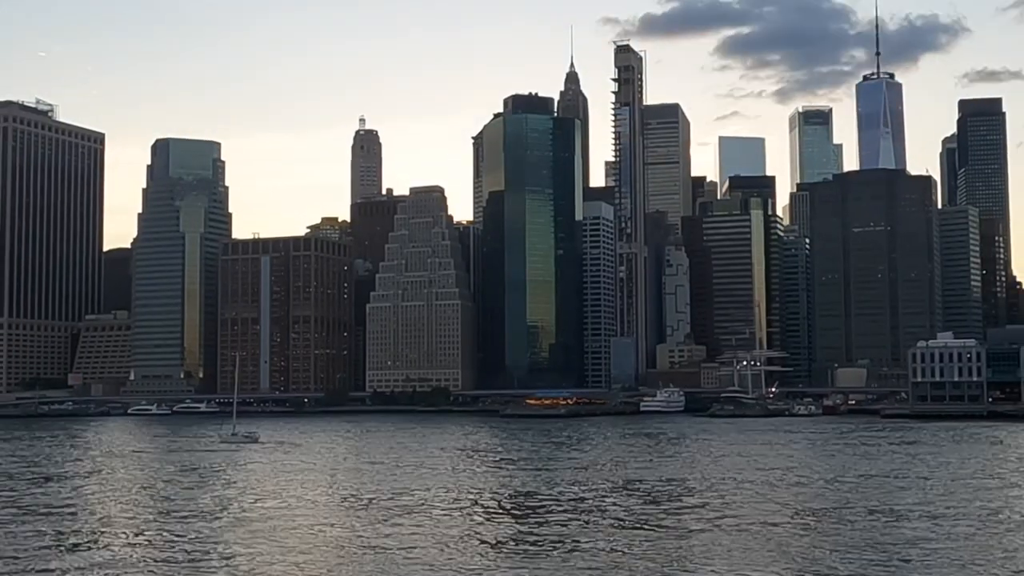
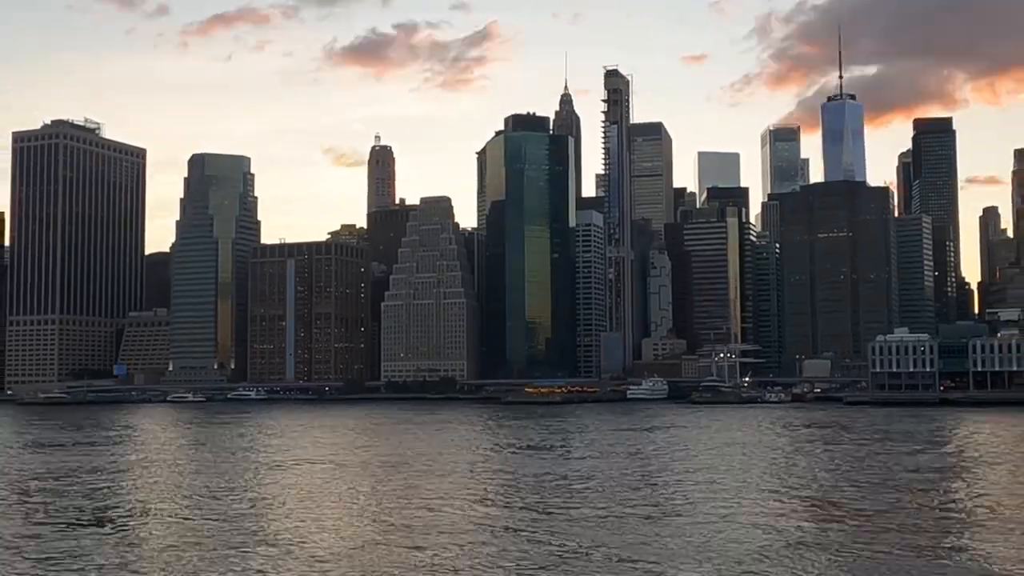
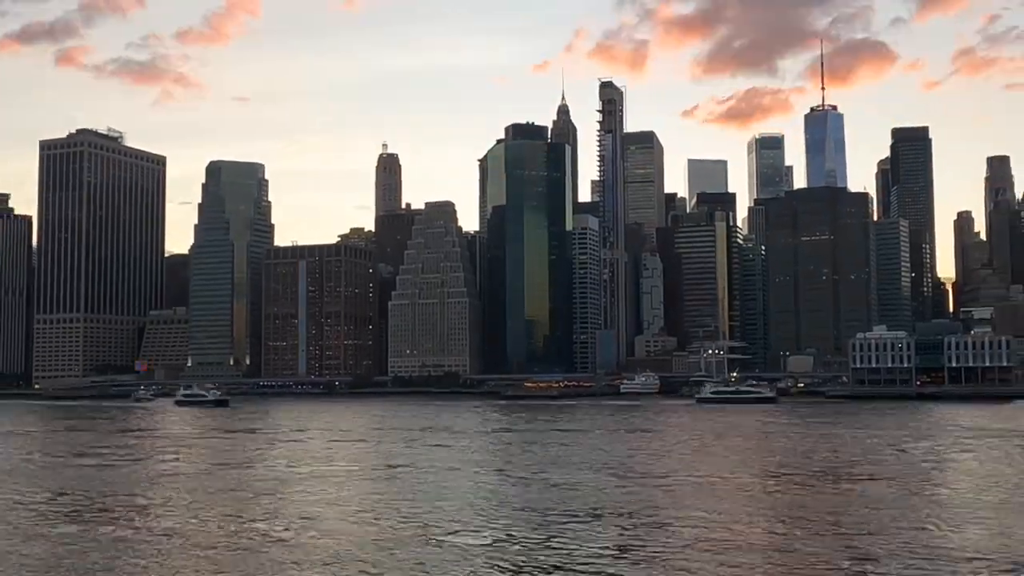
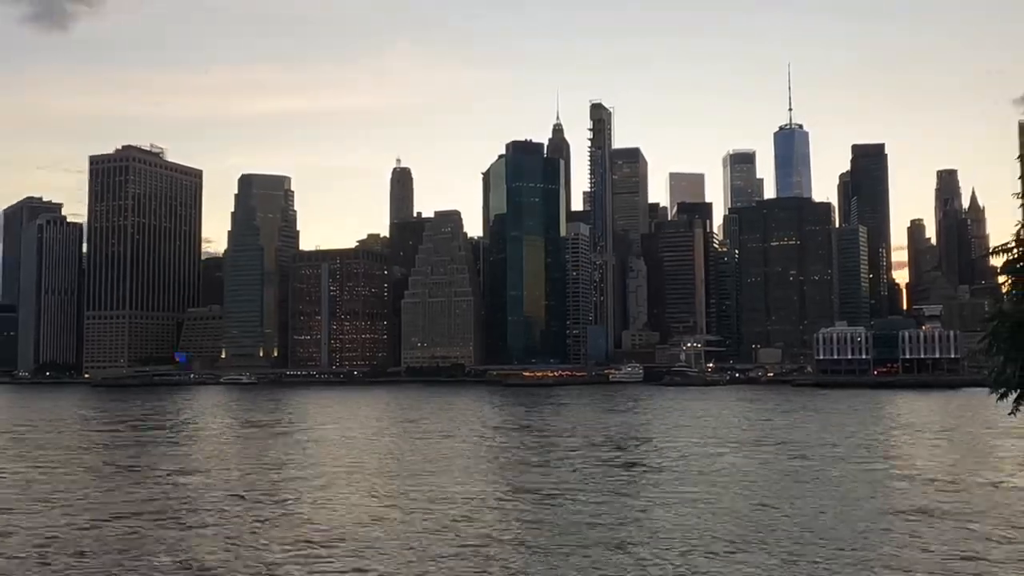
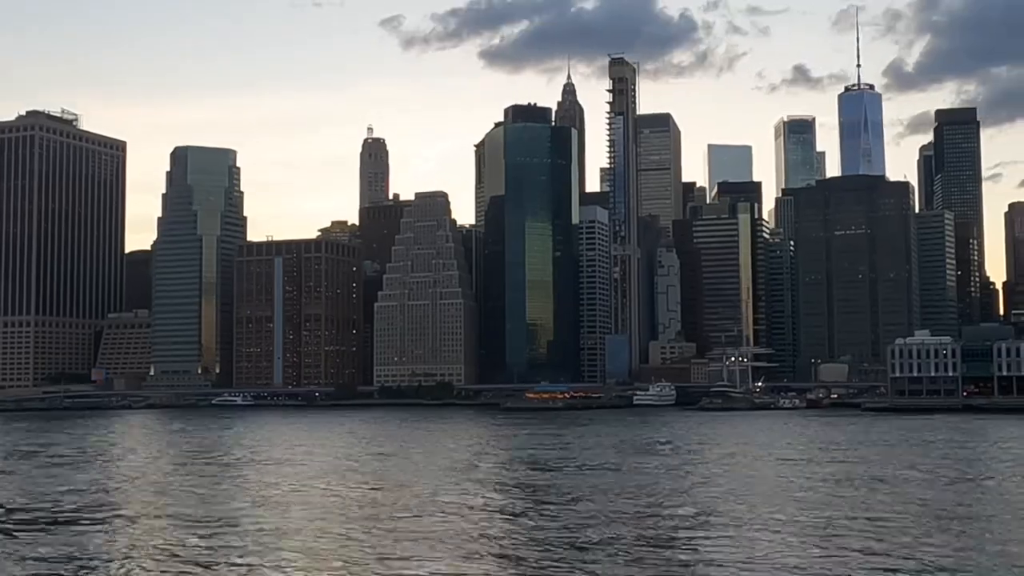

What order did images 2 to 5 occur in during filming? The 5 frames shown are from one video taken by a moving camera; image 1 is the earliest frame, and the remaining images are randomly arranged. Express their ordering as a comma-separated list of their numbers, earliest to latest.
5, 2, 3, 4
